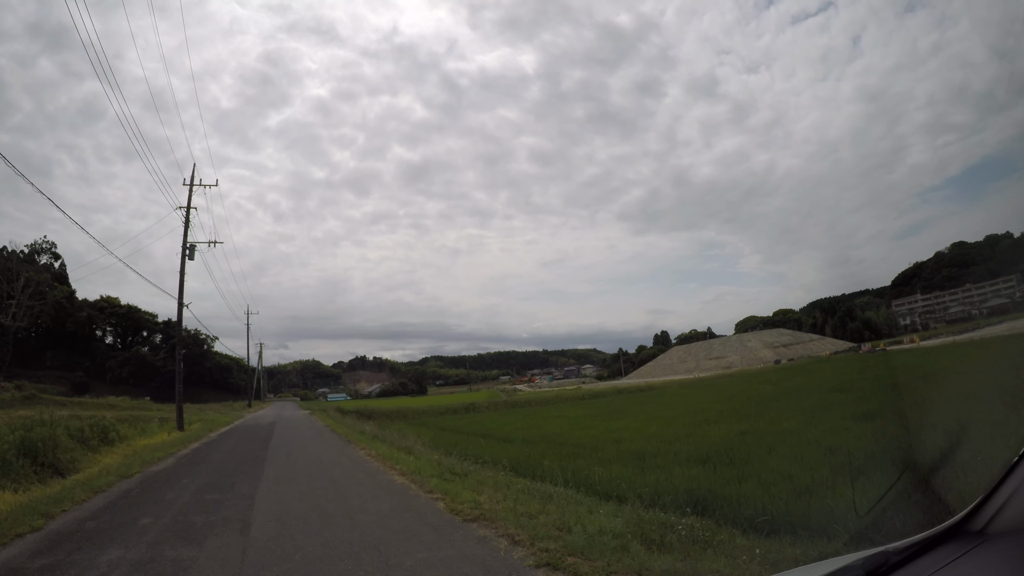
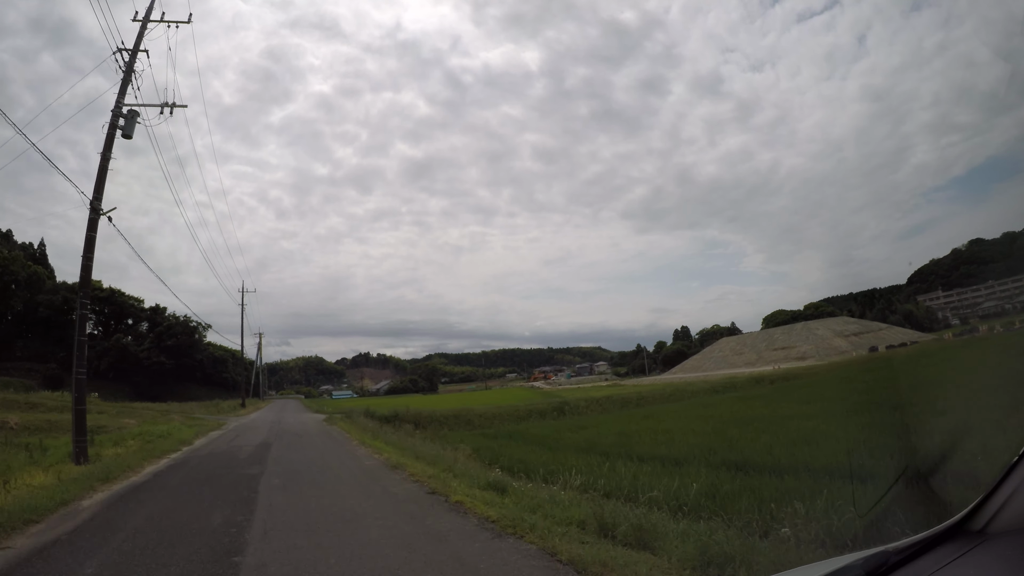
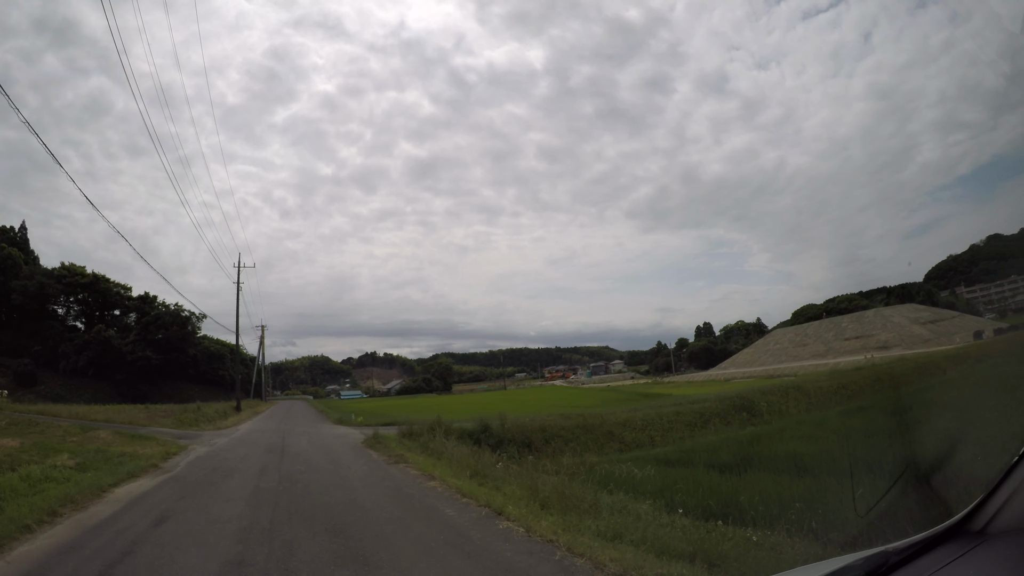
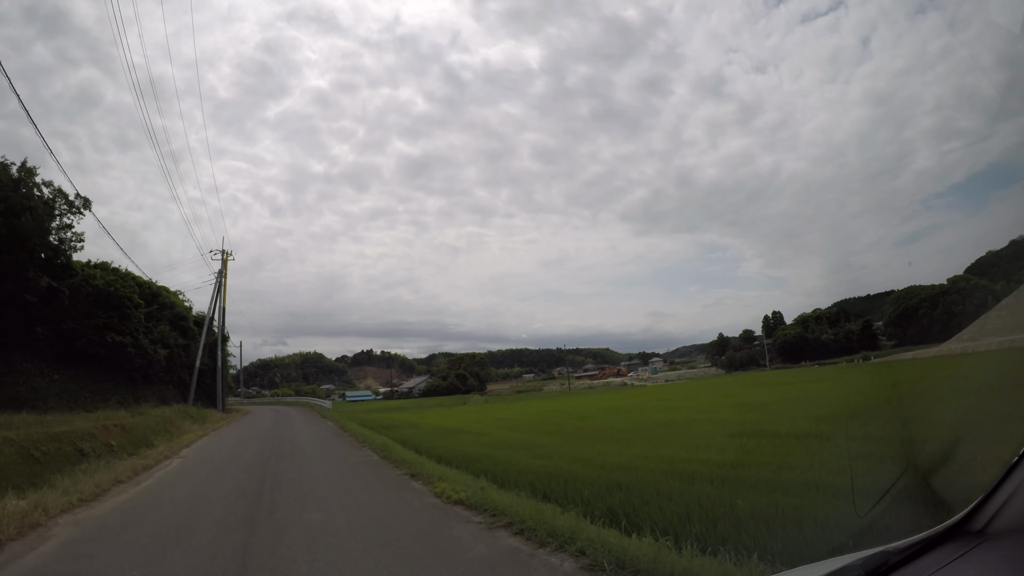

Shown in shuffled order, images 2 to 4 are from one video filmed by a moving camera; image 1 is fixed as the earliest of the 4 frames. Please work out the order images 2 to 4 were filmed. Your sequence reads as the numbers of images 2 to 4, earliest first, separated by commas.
2, 3, 4
